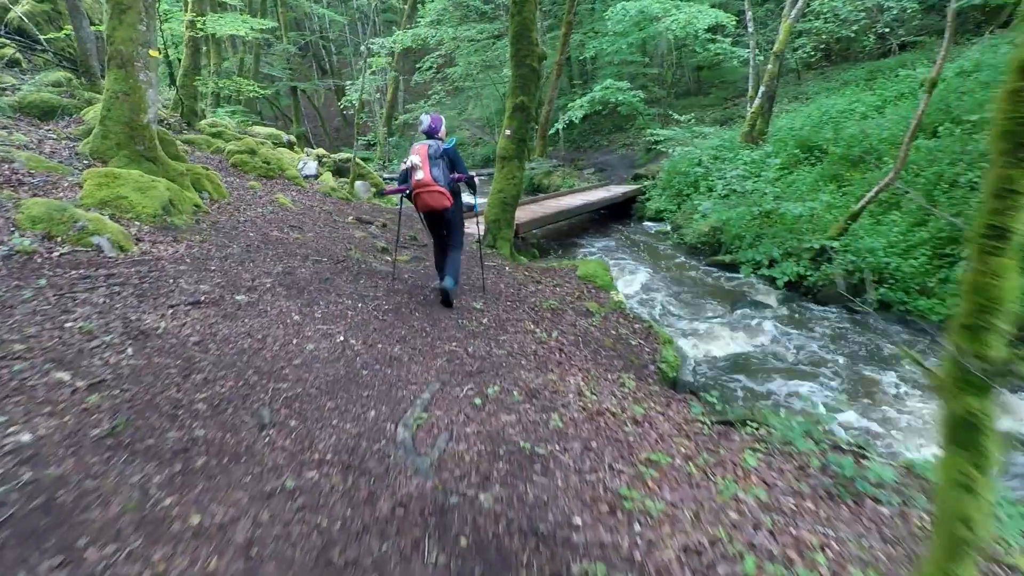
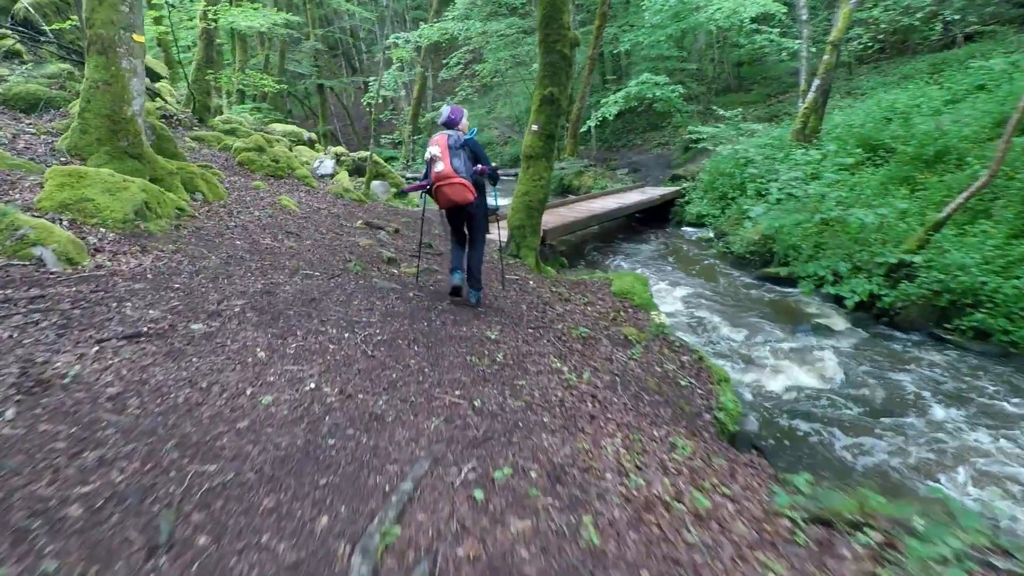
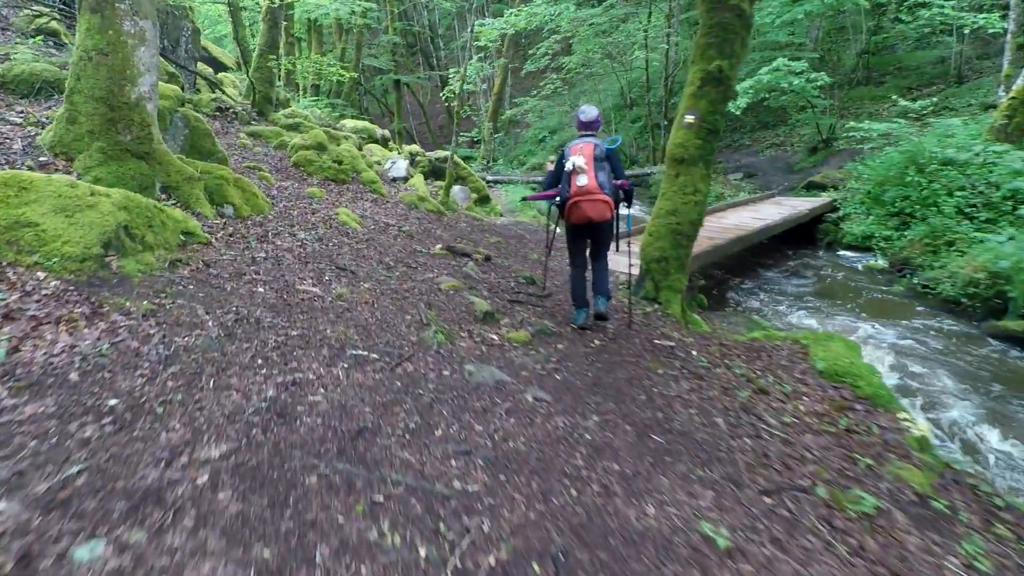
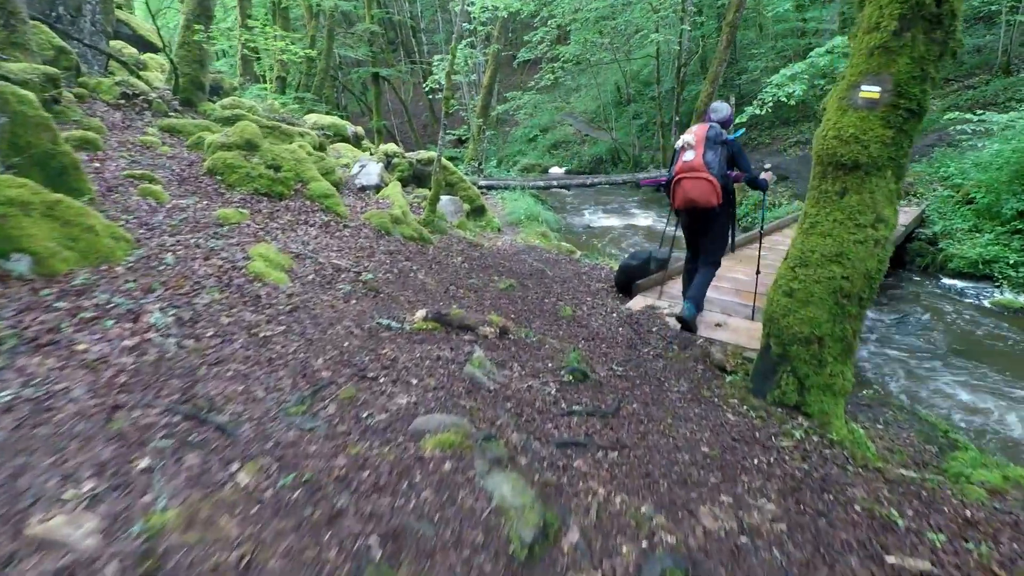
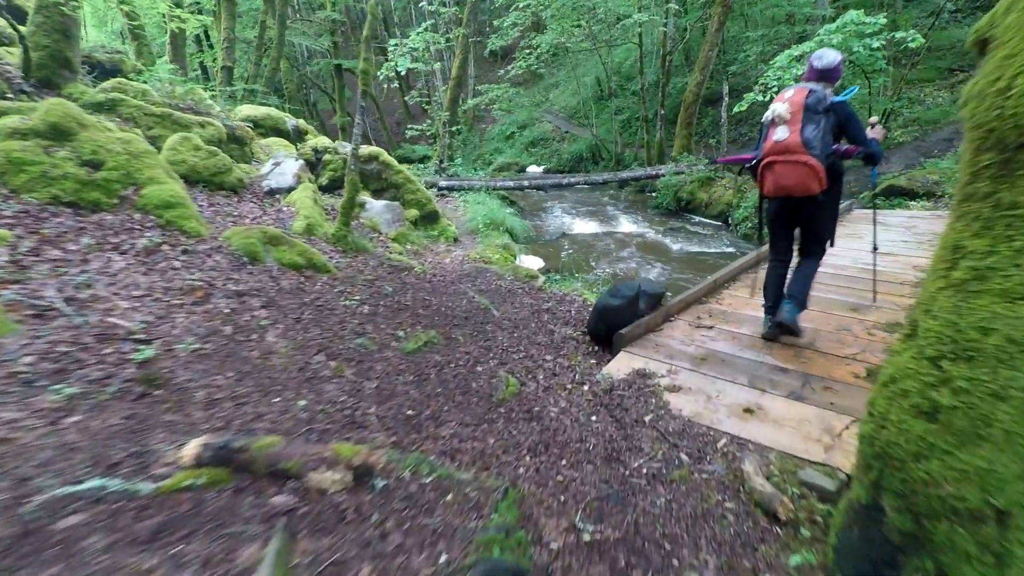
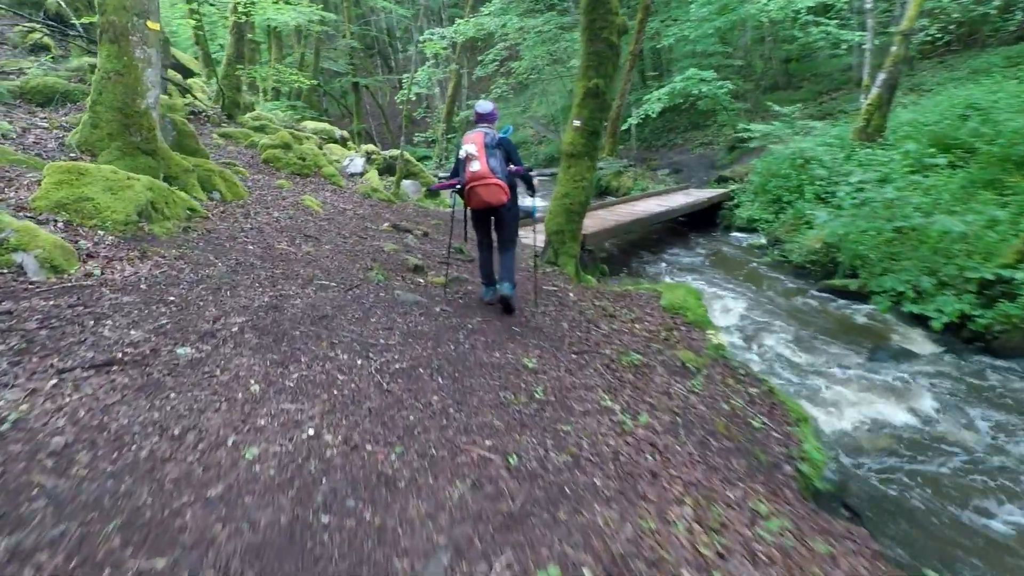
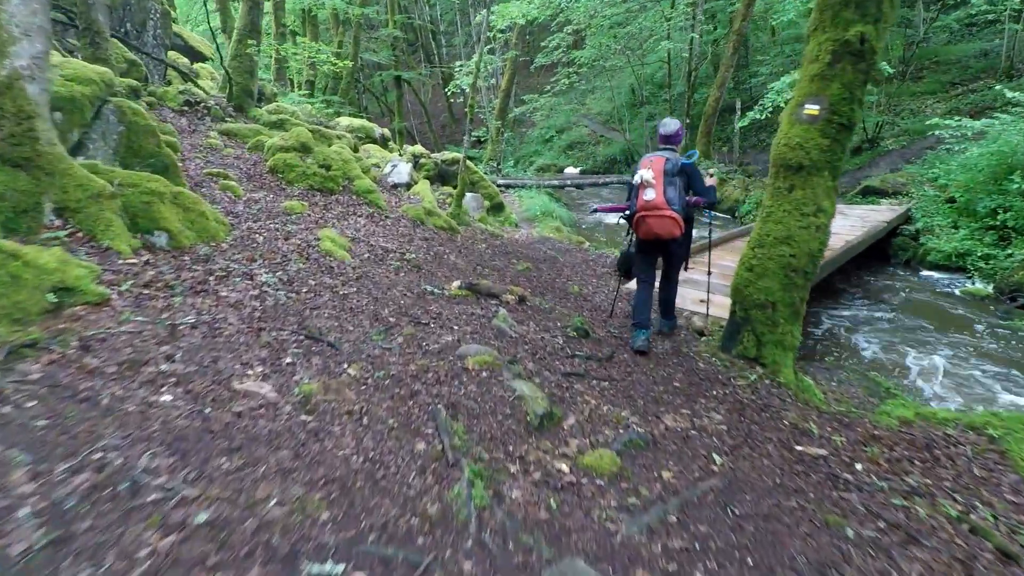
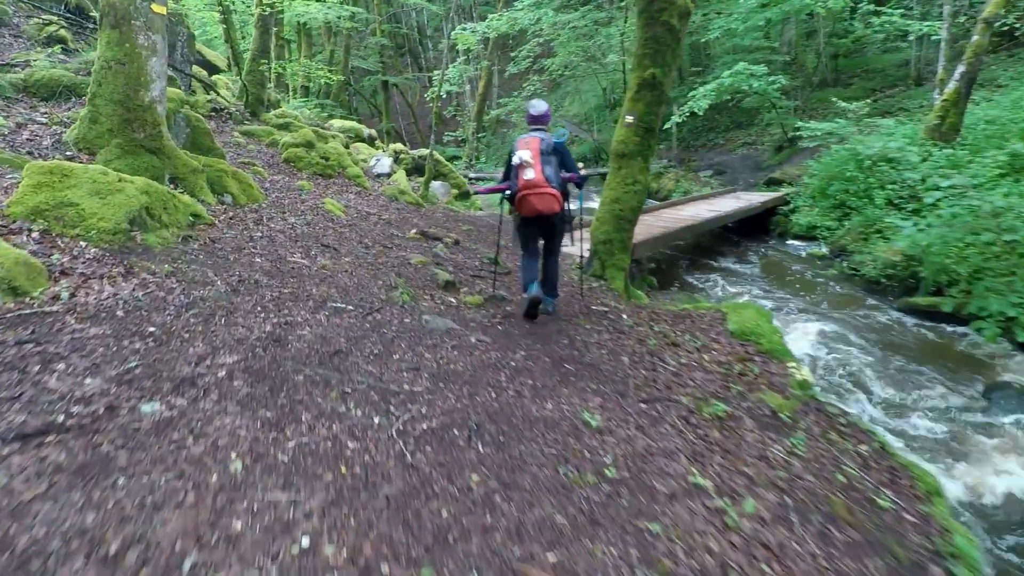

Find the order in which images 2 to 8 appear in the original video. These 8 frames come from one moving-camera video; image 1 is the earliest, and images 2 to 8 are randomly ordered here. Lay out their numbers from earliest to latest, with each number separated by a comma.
2, 6, 8, 3, 7, 4, 5
